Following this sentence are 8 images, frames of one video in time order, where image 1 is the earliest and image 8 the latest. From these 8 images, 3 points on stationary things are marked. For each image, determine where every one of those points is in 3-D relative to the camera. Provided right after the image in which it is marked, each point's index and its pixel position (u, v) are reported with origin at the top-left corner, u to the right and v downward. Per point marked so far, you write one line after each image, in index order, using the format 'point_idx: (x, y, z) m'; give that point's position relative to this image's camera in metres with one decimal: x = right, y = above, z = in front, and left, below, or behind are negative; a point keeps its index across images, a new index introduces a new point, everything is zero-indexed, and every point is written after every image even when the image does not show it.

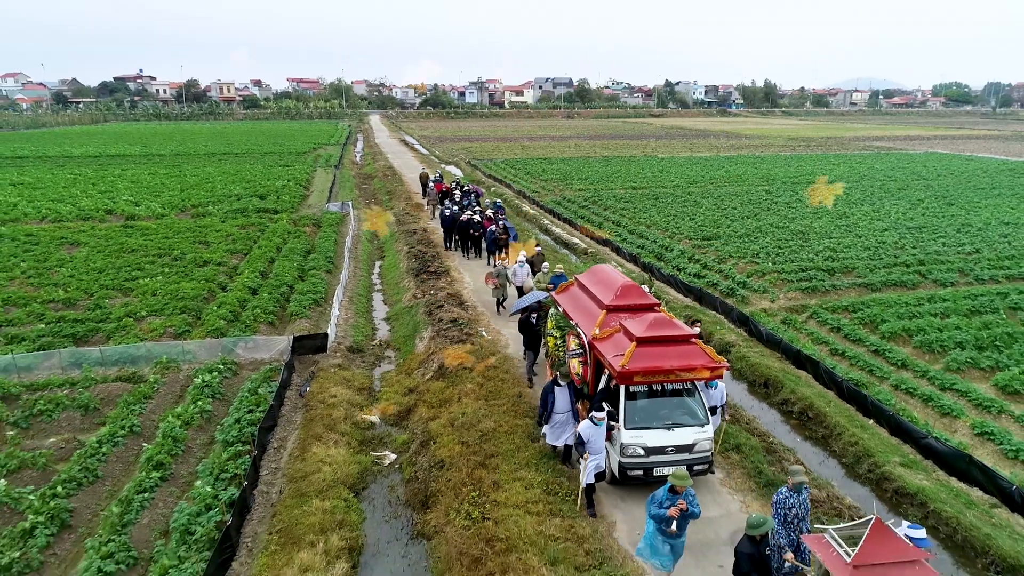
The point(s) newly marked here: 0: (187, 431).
0: (-5.0, -2.2, +11.1) m
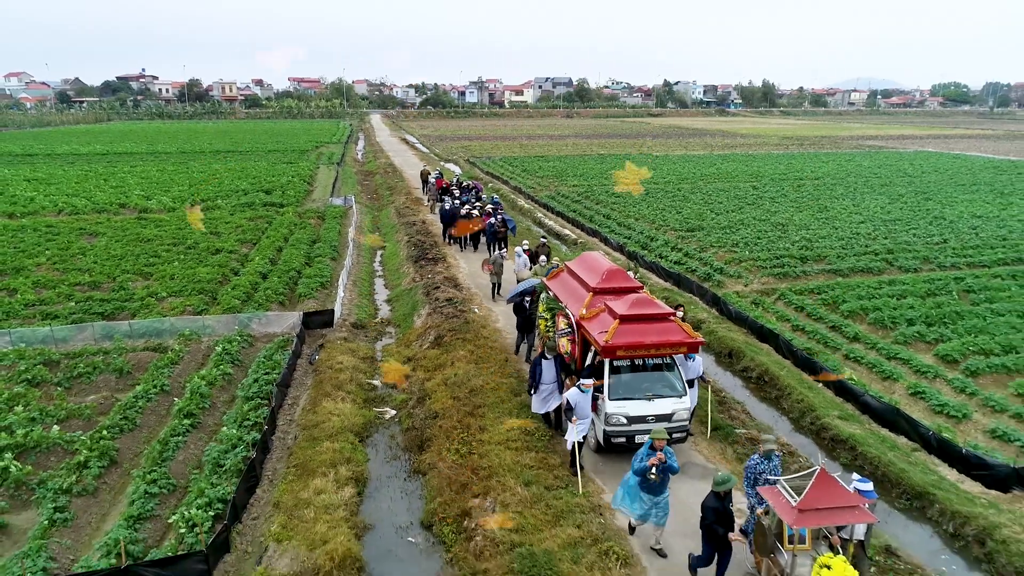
0: (-5.2, -1.8, +12.5) m
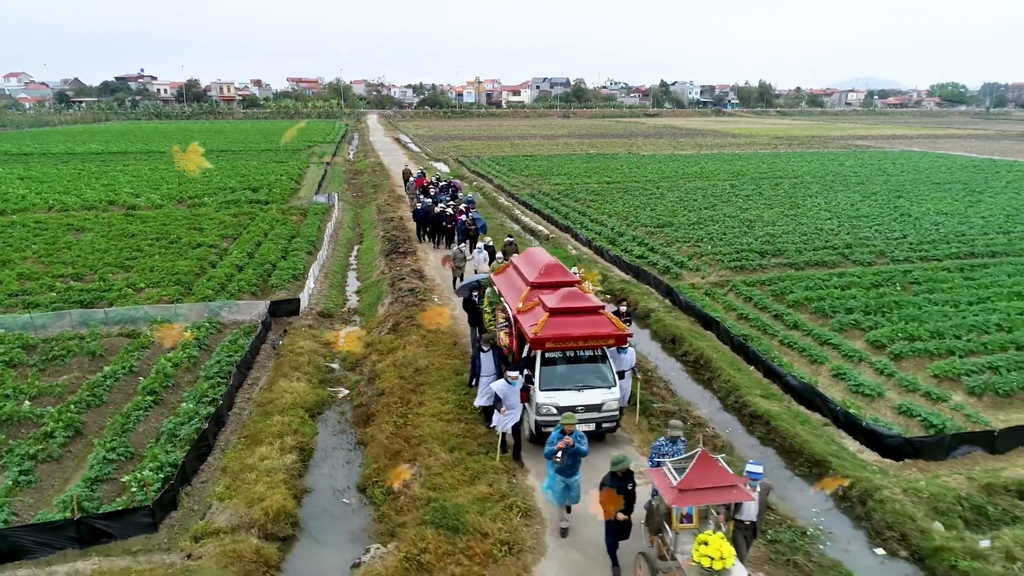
0: (-6.2, -1.5, +13.4) m
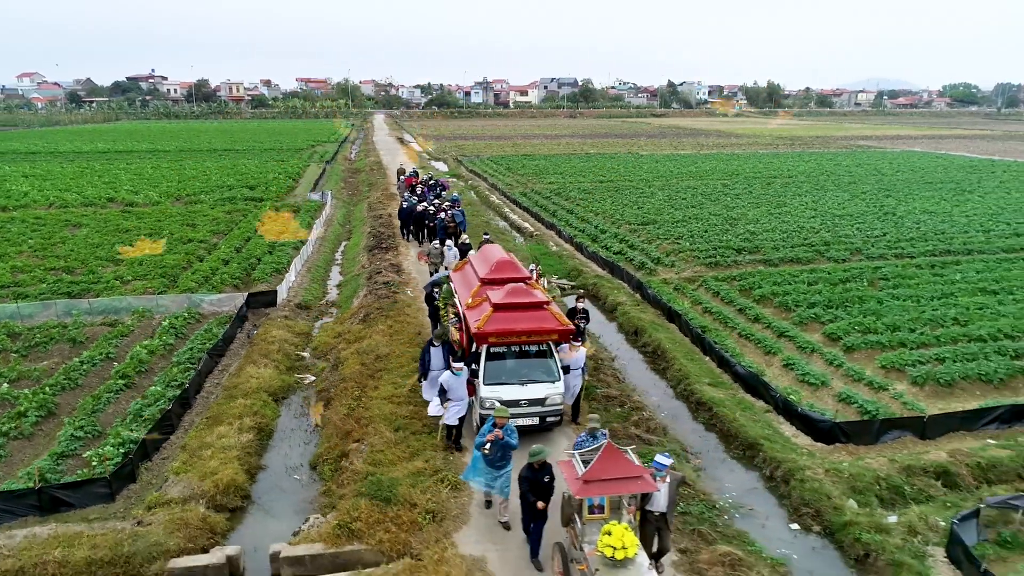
0: (-7.0, -1.3, +14.0) m
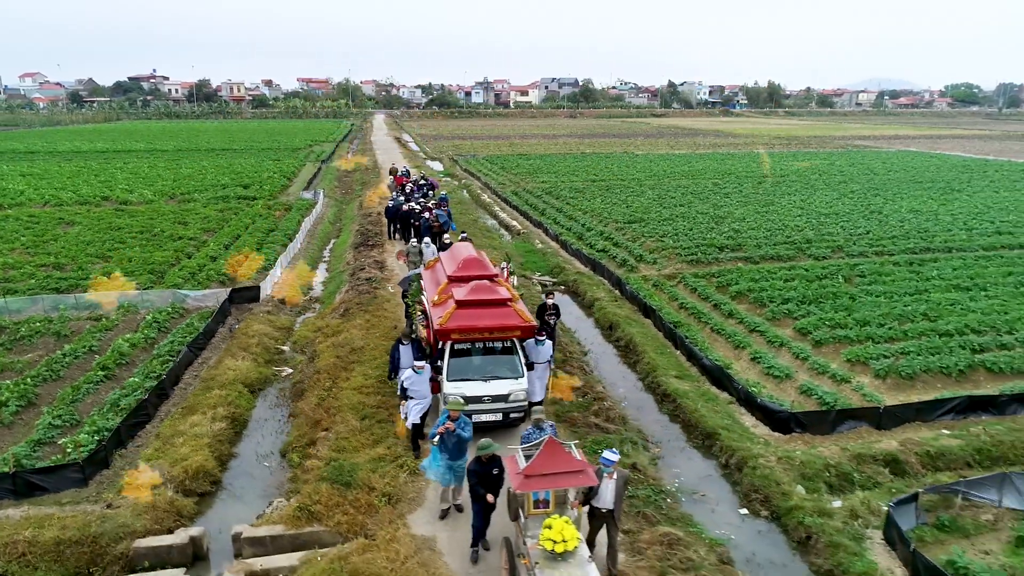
0: (-7.6, -1.2, +14.4) m
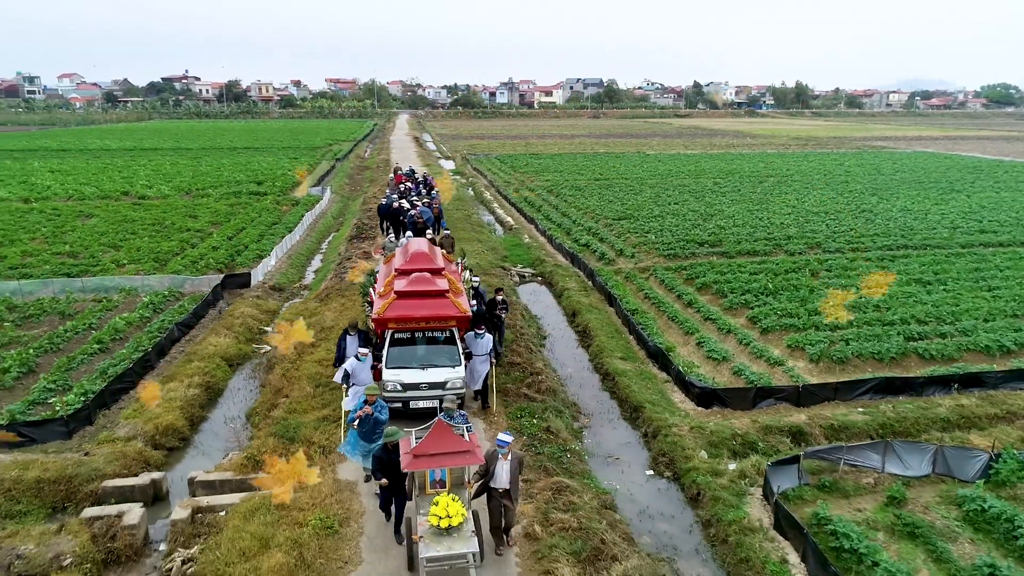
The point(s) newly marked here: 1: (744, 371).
0: (-8.4, -0.8, +15.8) m
1: (+4.4, -1.6, +13.6) m
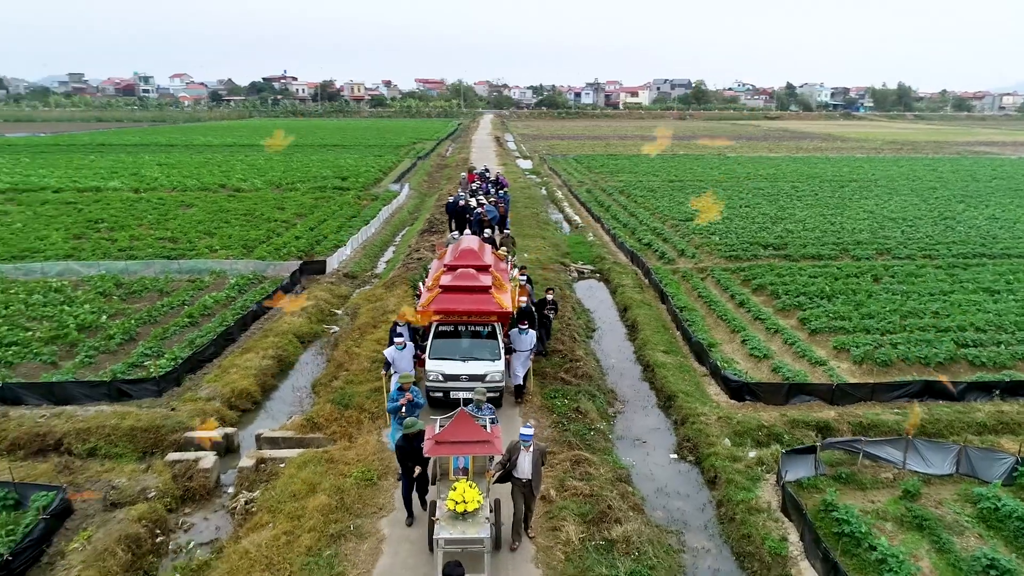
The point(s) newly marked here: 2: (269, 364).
0: (-7.2, -0.4, +17.5) m
1: (+5.2, -1.6, +13.9) m
2: (-4.7, -1.5, +14.0) m
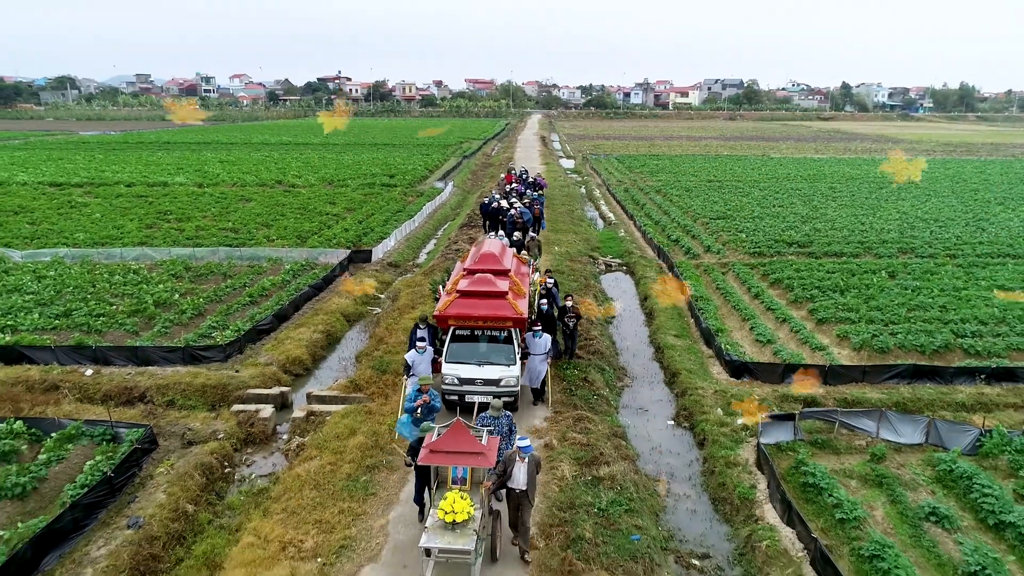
0: (-6.5, 0.0, +19.5) m
1: (+5.7, -1.3, +15.1) m
2: (-4.3, -1.1, +15.9) m
